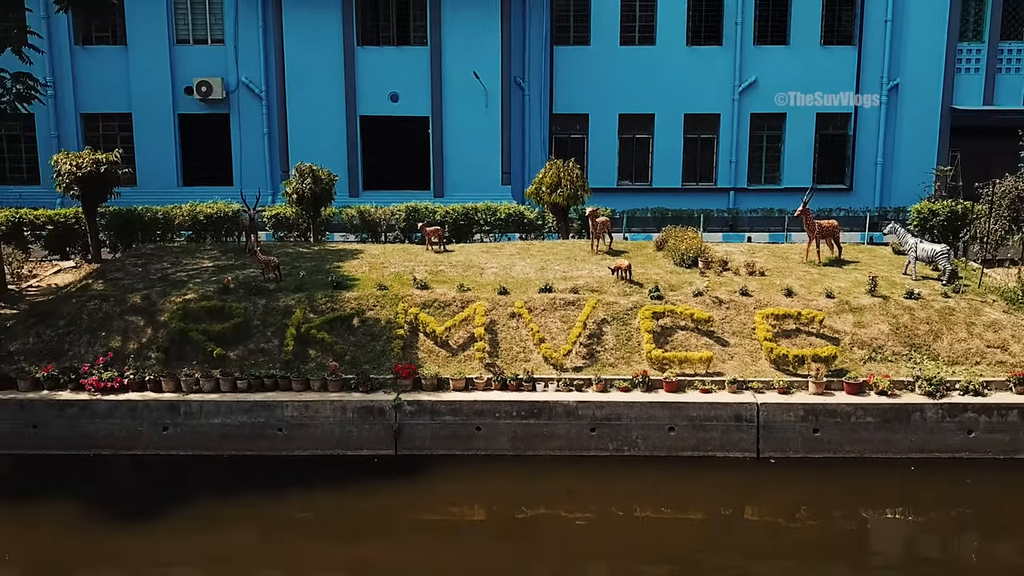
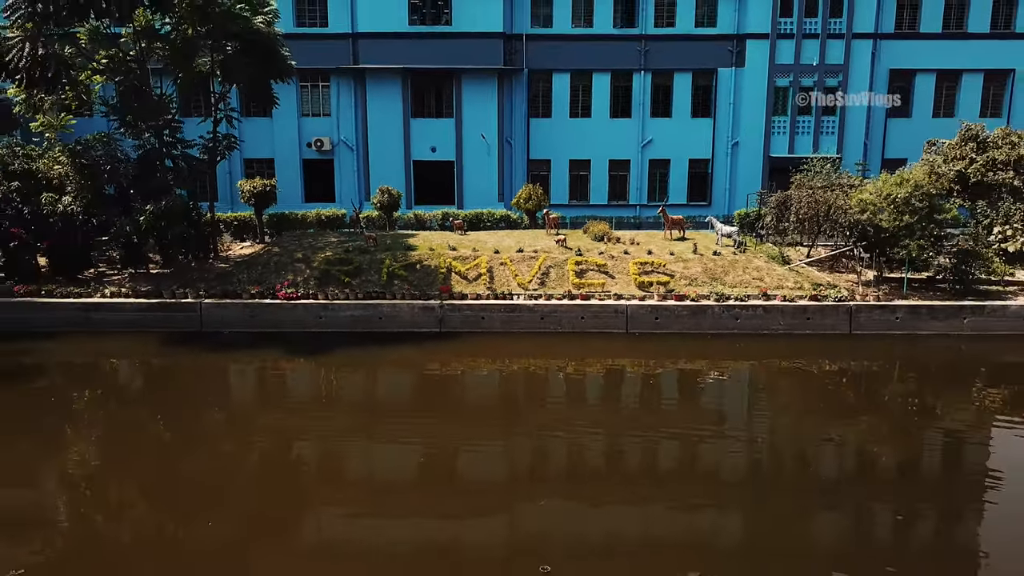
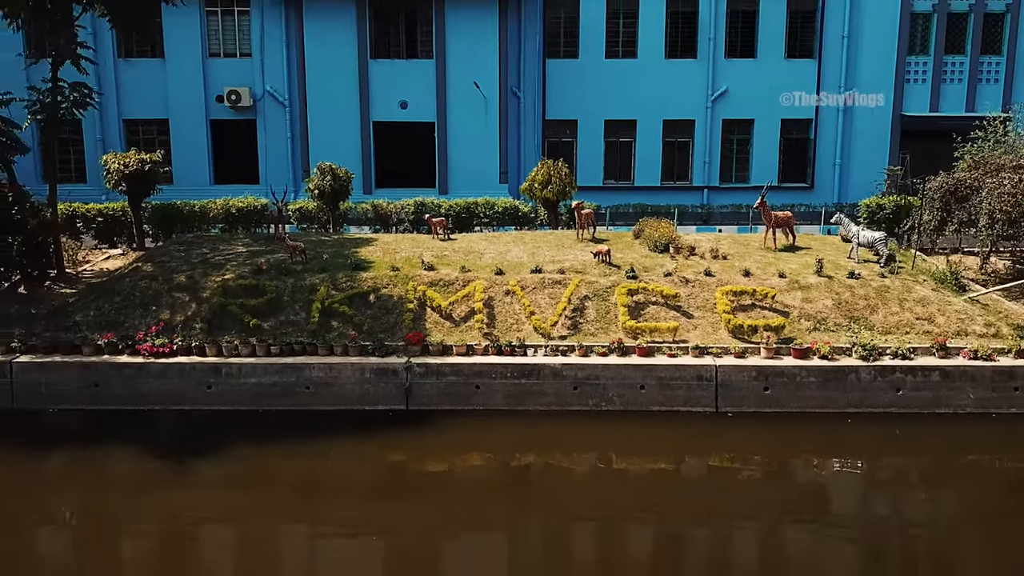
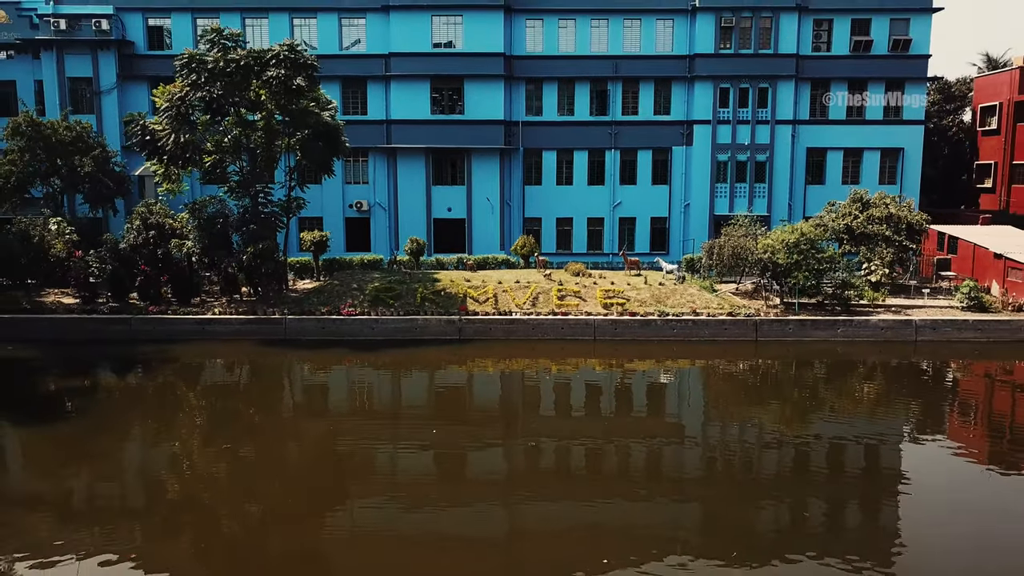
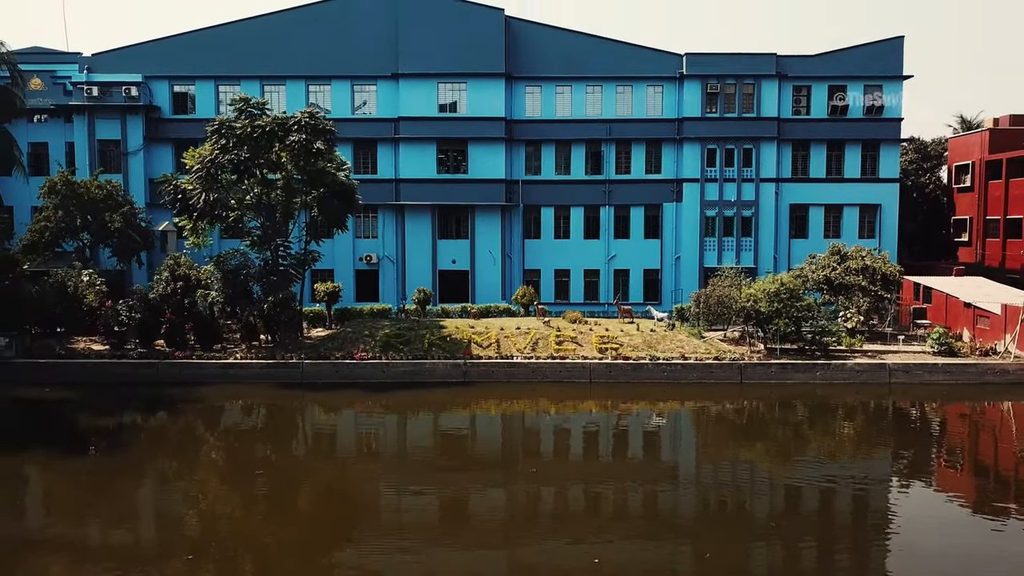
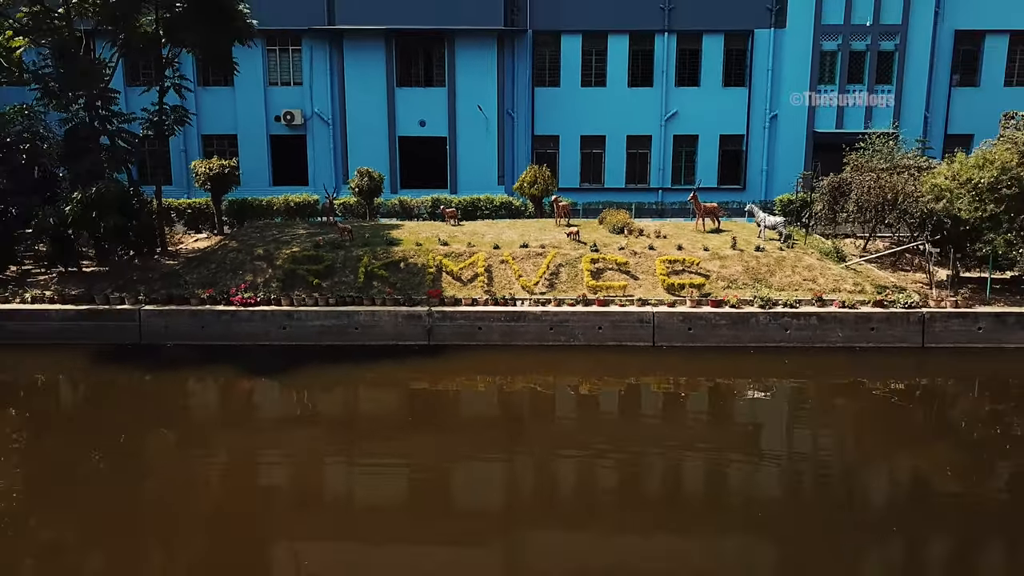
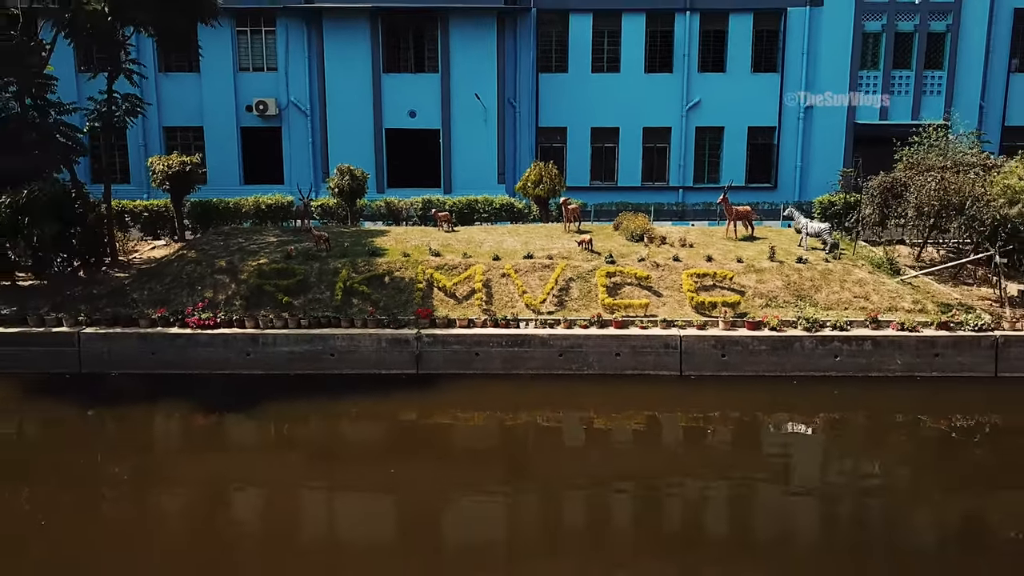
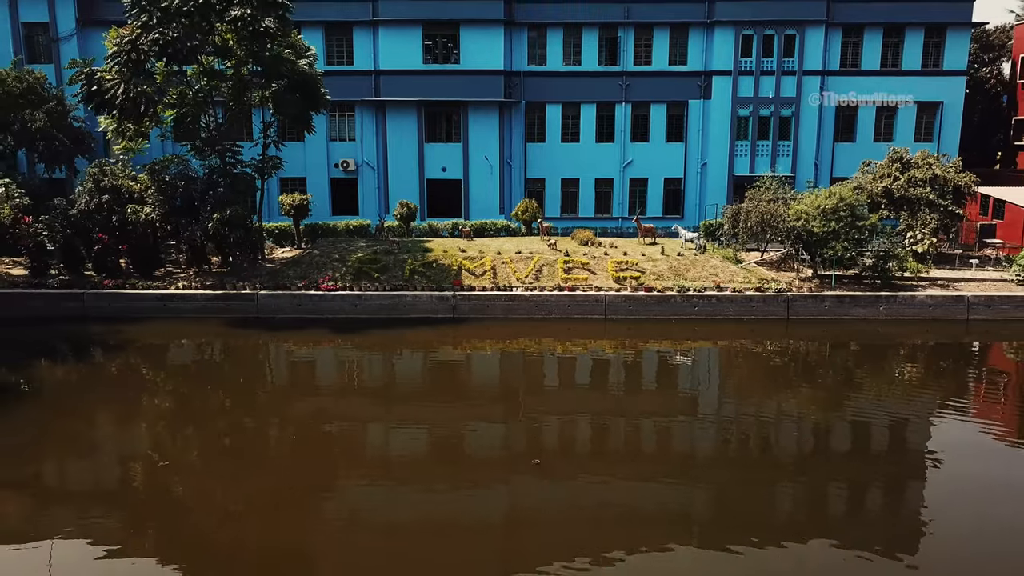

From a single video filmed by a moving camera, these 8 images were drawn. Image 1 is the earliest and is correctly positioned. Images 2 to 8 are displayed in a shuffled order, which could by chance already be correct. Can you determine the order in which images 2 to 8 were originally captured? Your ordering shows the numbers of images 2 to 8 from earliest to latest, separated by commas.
3, 7, 6, 2, 8, 4, 5
